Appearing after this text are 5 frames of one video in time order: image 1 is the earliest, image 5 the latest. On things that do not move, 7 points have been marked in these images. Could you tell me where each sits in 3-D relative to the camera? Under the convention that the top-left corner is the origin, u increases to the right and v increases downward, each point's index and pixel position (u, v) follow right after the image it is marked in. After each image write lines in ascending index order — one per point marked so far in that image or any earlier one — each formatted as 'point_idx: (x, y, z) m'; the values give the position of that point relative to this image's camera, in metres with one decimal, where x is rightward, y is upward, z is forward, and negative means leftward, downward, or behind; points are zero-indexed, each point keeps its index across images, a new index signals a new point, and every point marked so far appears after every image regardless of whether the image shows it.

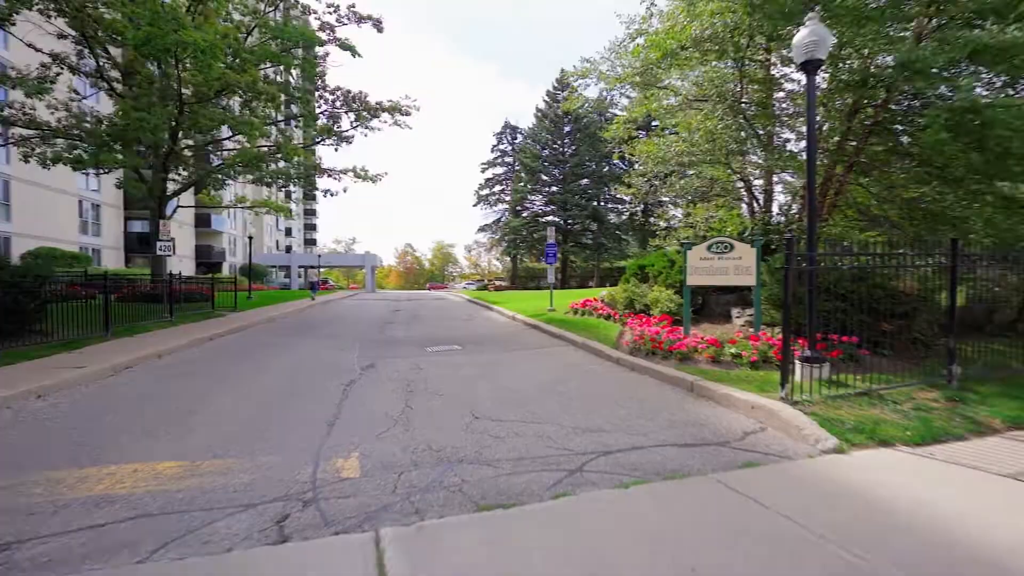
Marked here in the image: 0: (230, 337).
0: (-6.7, -1.2, +12.0) m
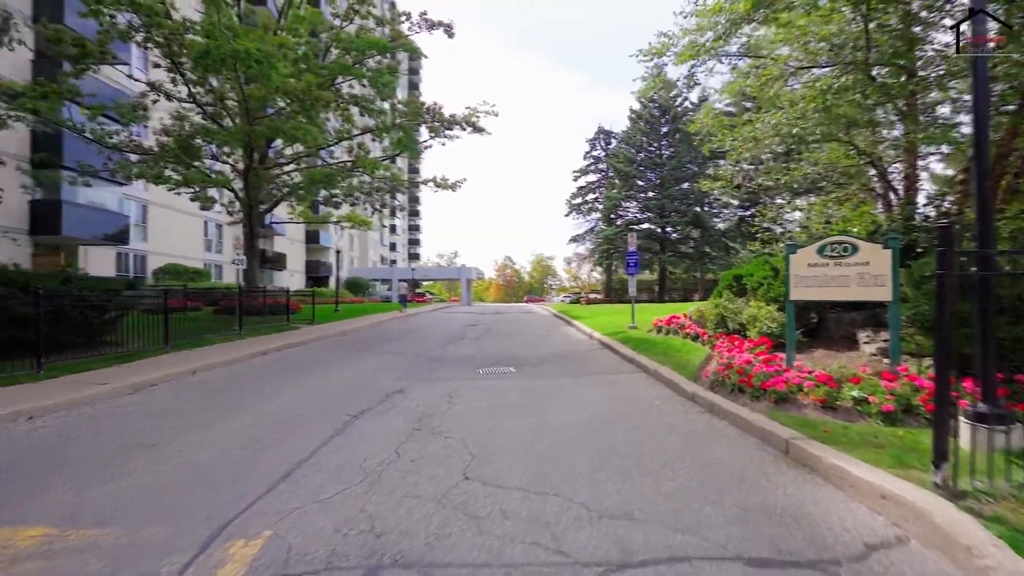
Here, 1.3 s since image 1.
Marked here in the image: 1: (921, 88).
0: (-5.2, -1.5, +11.8) m
1: (+5.8, +2.9, +7.3) m
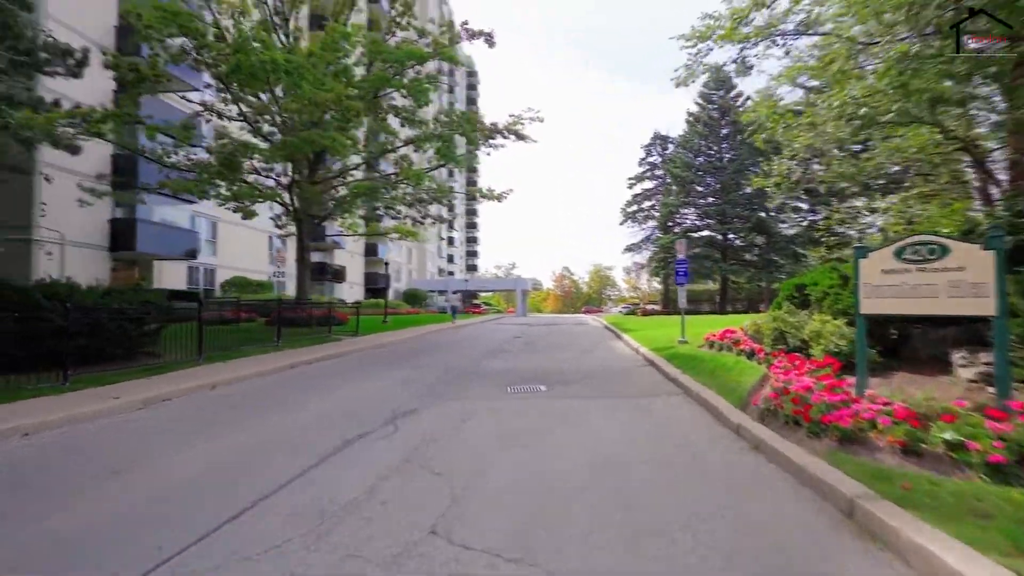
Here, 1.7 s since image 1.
0: (-4.4, -1.7, +11.6) m
1: (+6.0, +2.7, +5.9) m
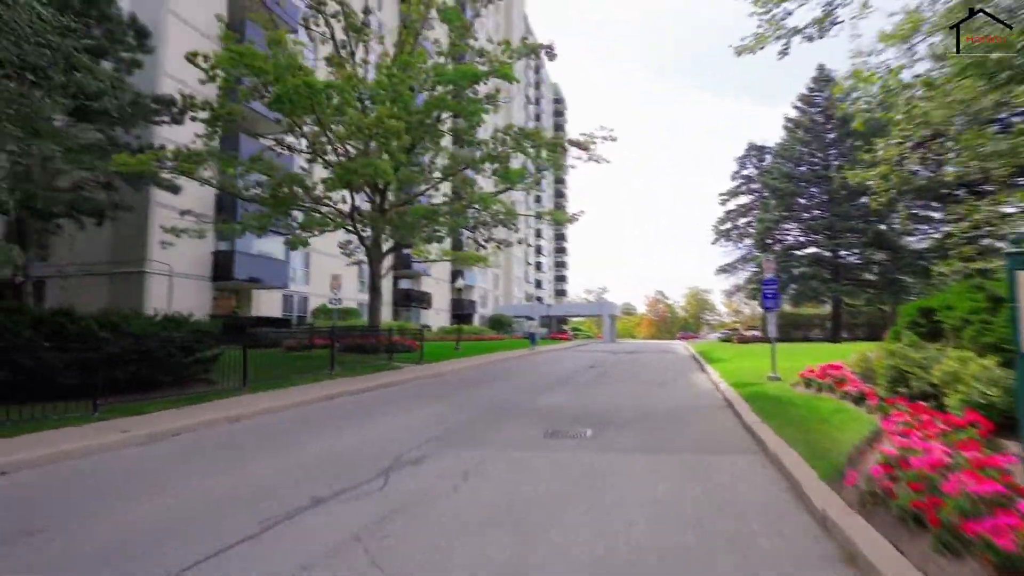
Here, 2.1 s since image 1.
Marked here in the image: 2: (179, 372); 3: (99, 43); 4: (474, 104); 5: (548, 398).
0: (-3.2, -2.3, +11.1) m
1: (+6.0, +2.6, +3.9) m
2: (-6.7, -1.7, +10.1) m
3: (-14.5, +8.4, +17.5) m
4: (-1.3, +5.8, +15.9) m
5: (+0.8, -2.5, +11.4) m
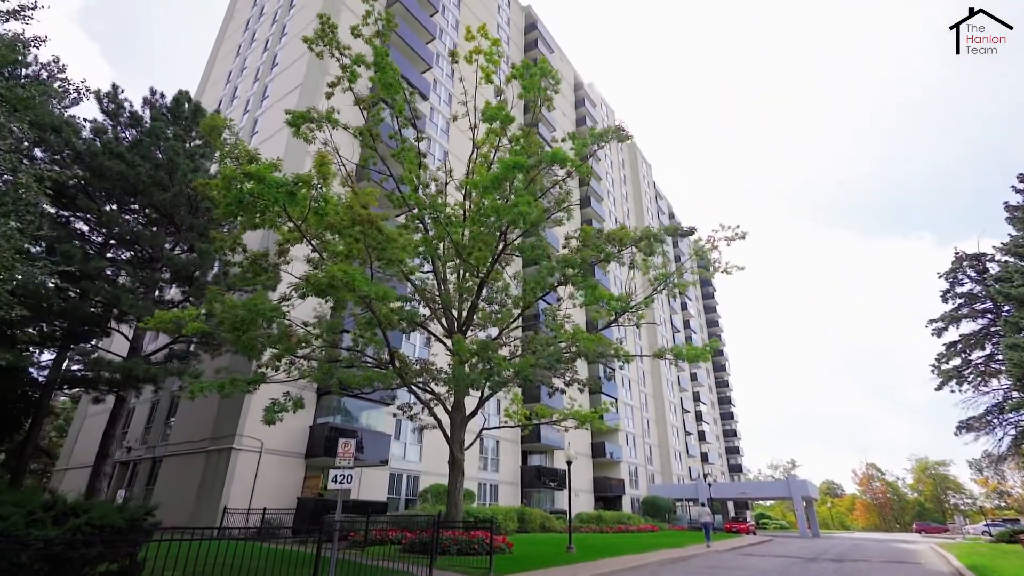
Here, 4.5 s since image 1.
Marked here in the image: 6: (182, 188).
0: (-2.5, -4.5, +6.3) m
1: (+4.0, +3.4, -1.2) m
2: (-6.1, -3.9, +6.5) m
3: (-11.5, +2.3, +18.7) m
4: (+0.7, +1.9, +12.8) m
5: (+1.4, -4.2, +5.4) m
6: (-11.9, +3.7, +18.5) m
